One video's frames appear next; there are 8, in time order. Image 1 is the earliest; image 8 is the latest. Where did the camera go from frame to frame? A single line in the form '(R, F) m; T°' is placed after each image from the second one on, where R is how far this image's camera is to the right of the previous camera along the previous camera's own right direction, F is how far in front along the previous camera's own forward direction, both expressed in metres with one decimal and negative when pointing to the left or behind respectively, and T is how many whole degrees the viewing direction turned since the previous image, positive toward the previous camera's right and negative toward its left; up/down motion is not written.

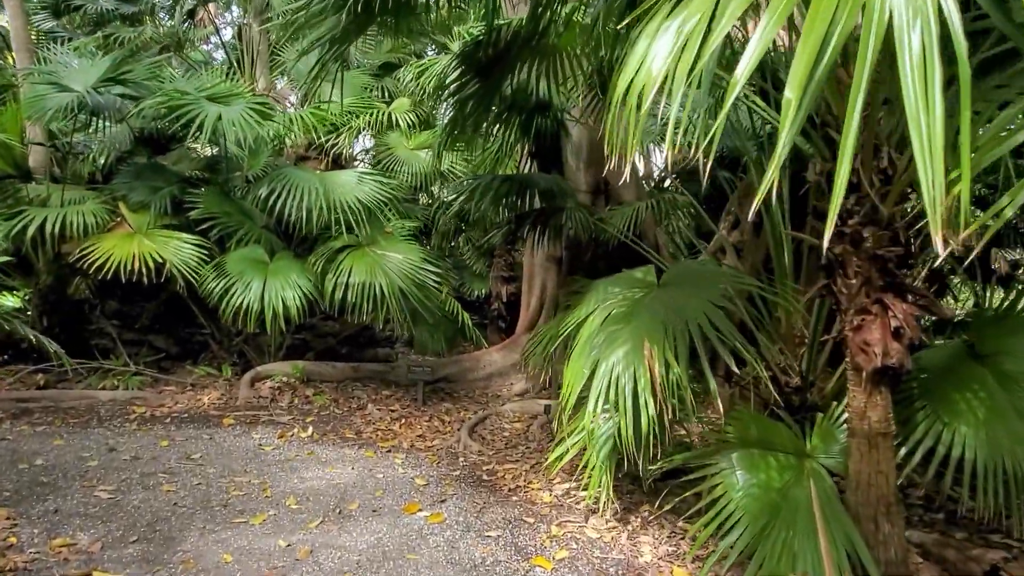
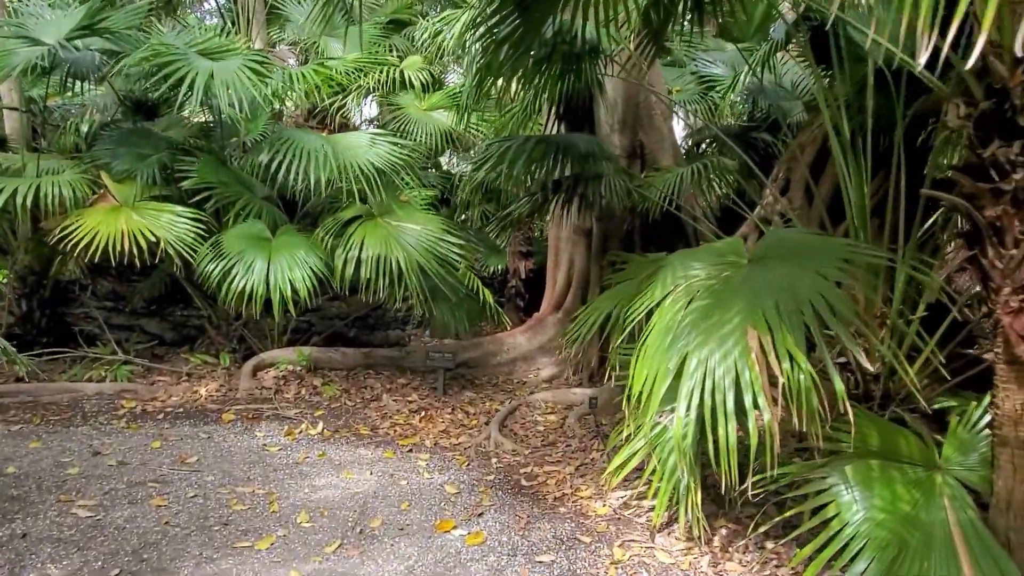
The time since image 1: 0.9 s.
(-0.1, +0.4) m; 0°
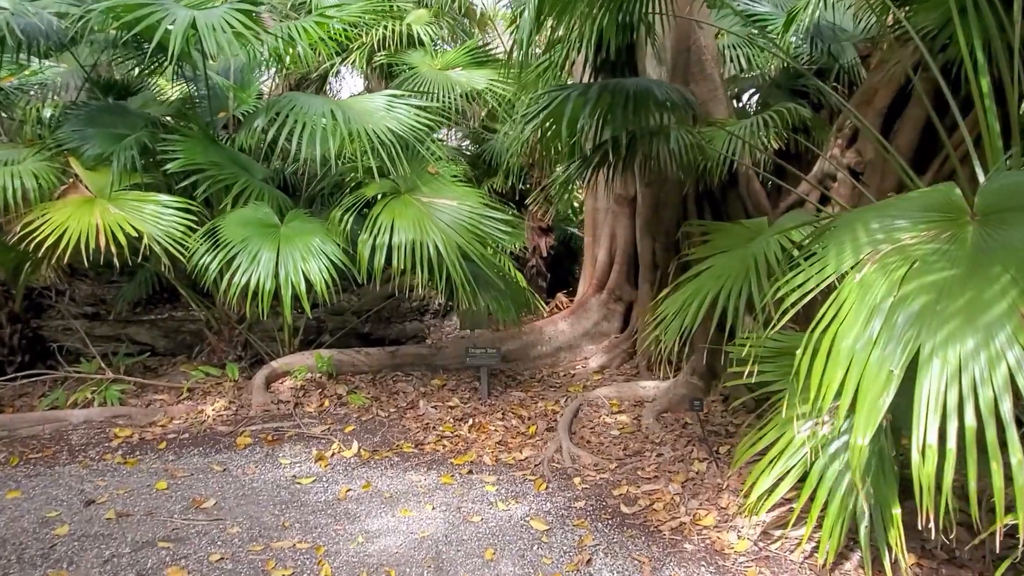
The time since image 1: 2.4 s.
(-0.3, +0.5) m; +1°
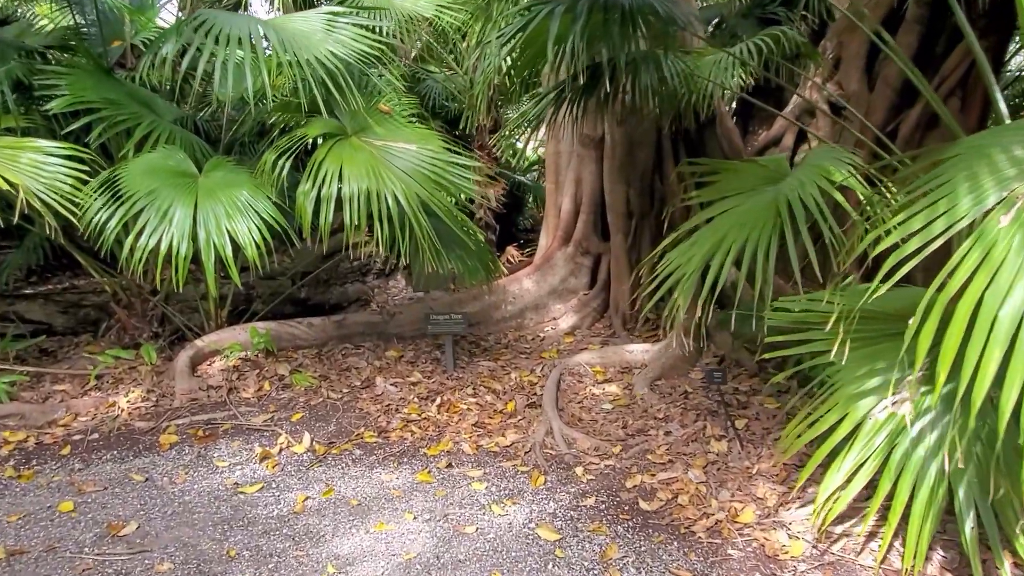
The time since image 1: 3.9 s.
(-0.2, +0.4) m; +6°
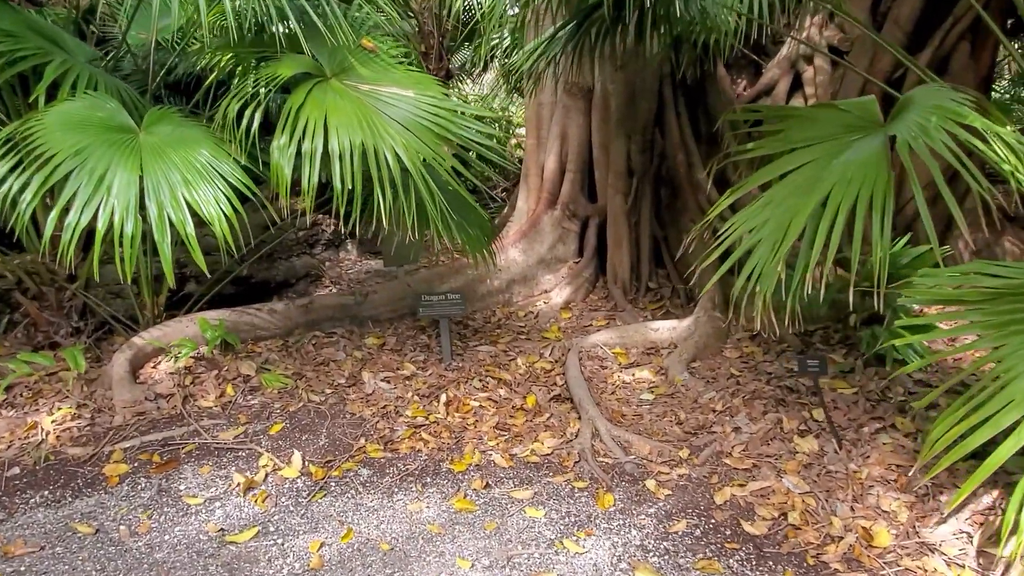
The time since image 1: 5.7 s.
(-0.3, +0.4) m; +7°
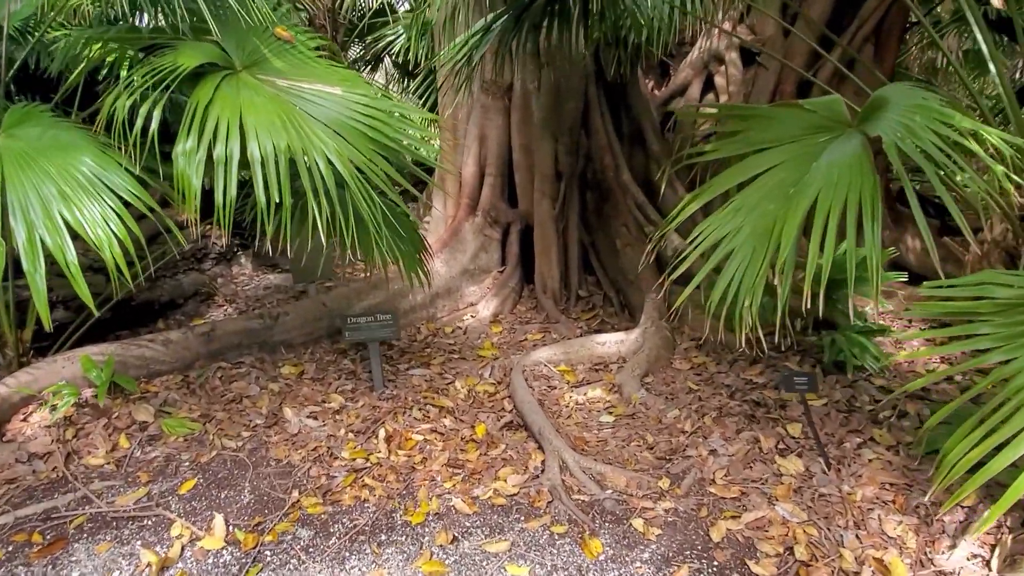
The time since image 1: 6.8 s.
(-0.2, +0.2) m; +9°
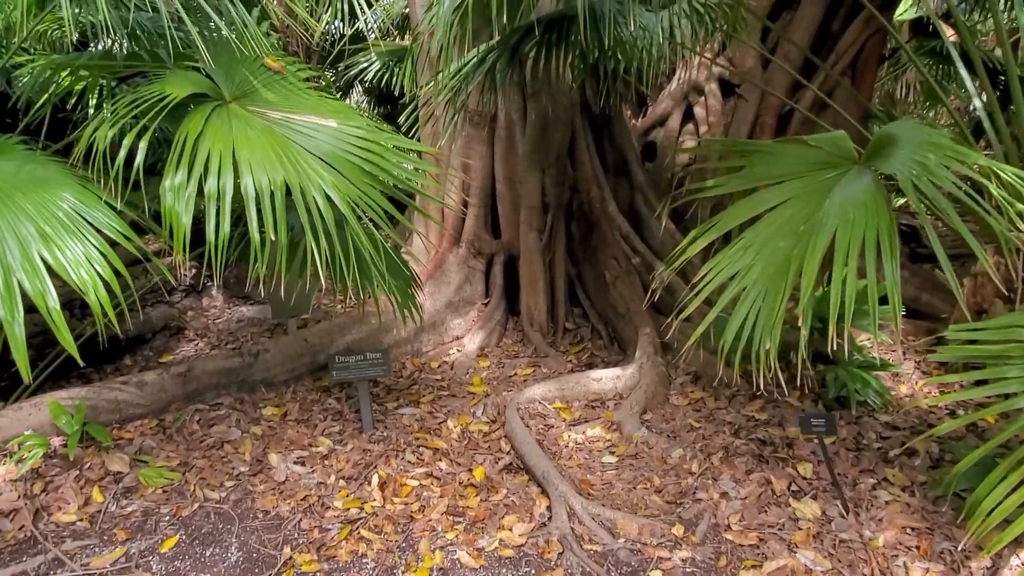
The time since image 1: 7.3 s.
(-0.1, +0.1) m; +3°
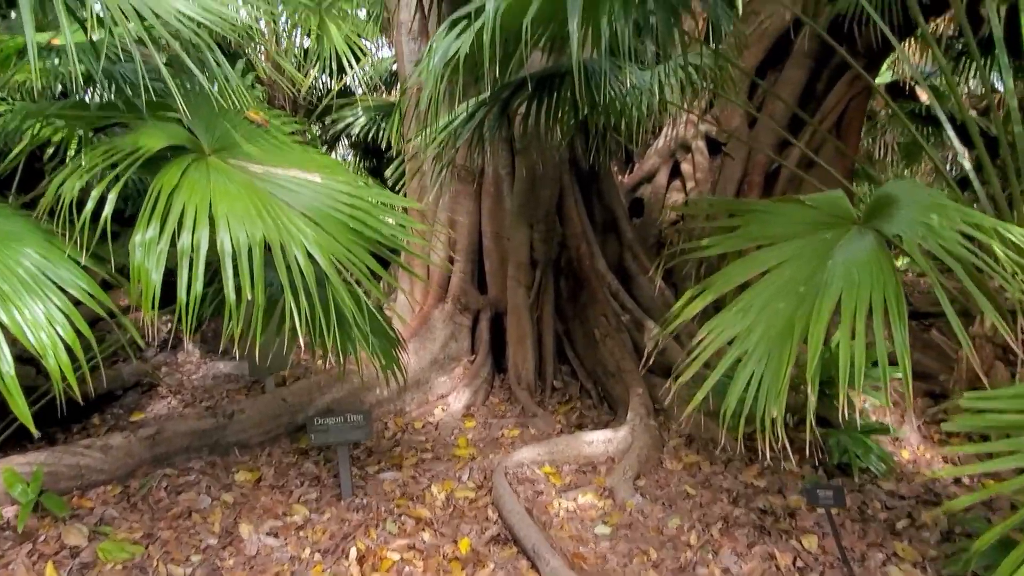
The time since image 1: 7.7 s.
(0.0, +0.1) m; +1°
